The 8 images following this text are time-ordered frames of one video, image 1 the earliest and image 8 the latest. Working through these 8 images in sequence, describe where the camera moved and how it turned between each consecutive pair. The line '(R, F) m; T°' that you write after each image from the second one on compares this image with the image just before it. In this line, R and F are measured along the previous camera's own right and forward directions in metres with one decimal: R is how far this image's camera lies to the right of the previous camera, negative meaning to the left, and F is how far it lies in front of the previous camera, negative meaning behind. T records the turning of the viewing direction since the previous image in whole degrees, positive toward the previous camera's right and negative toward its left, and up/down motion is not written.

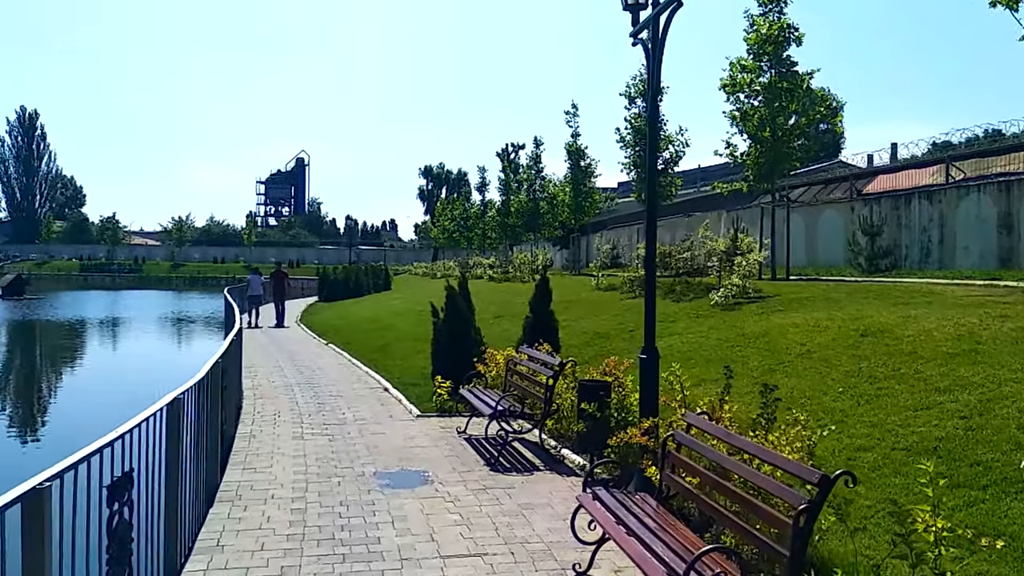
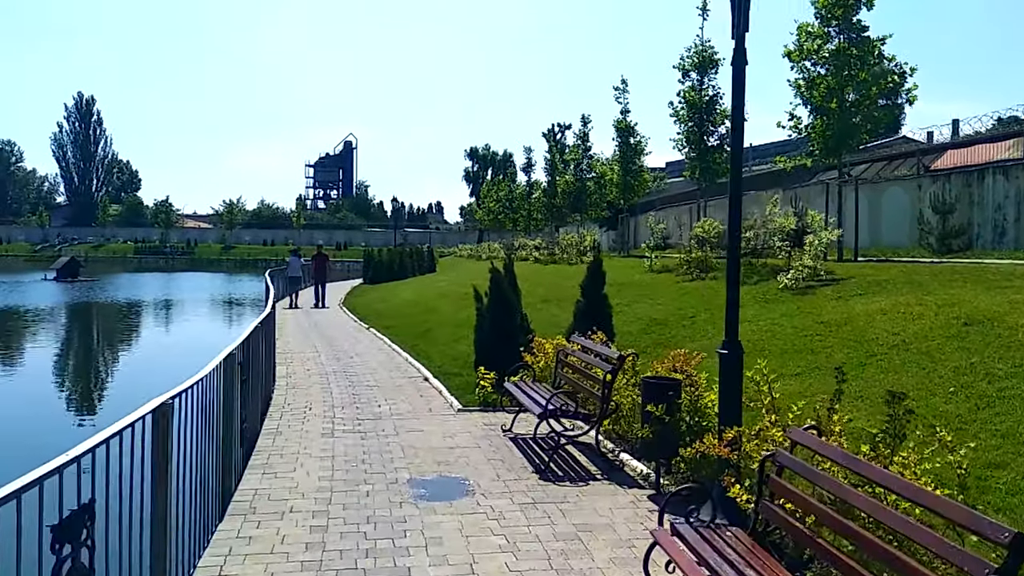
(-0.1, +1.1) m; -3°
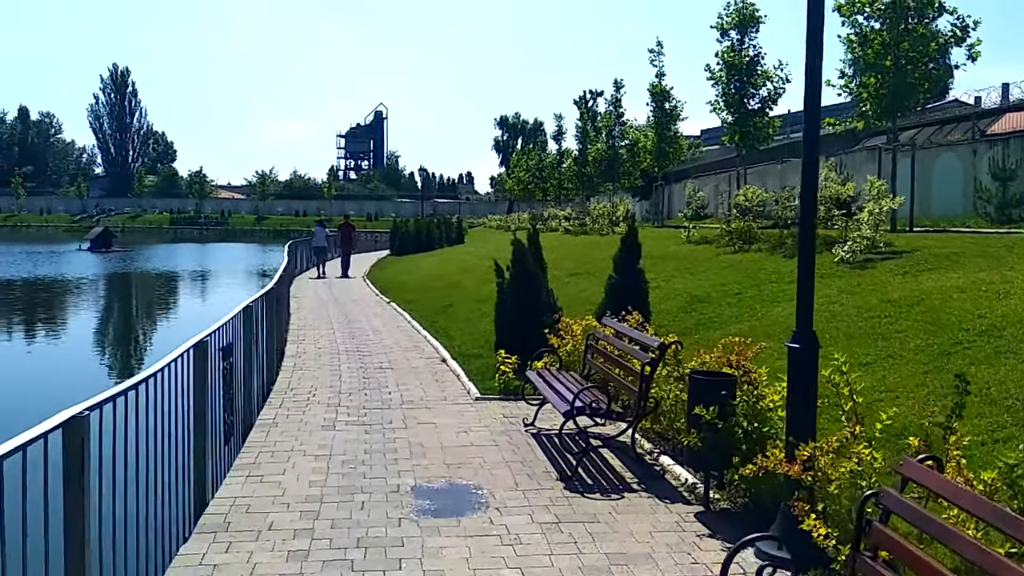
(+0.1, +1.1) m; -2°
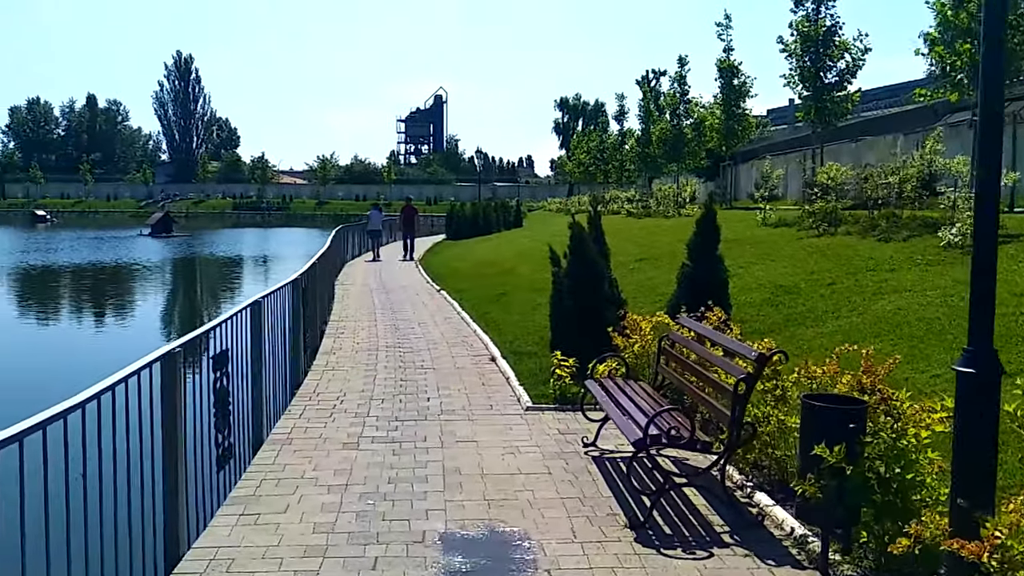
(0.0, +1.3) m; -4°
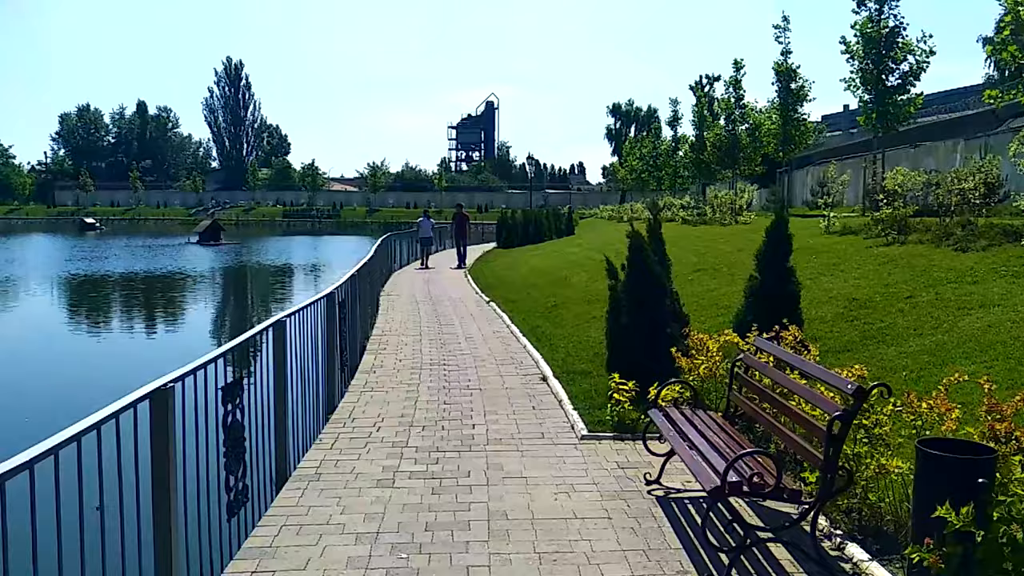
(0.0, +0.6) m; -4°
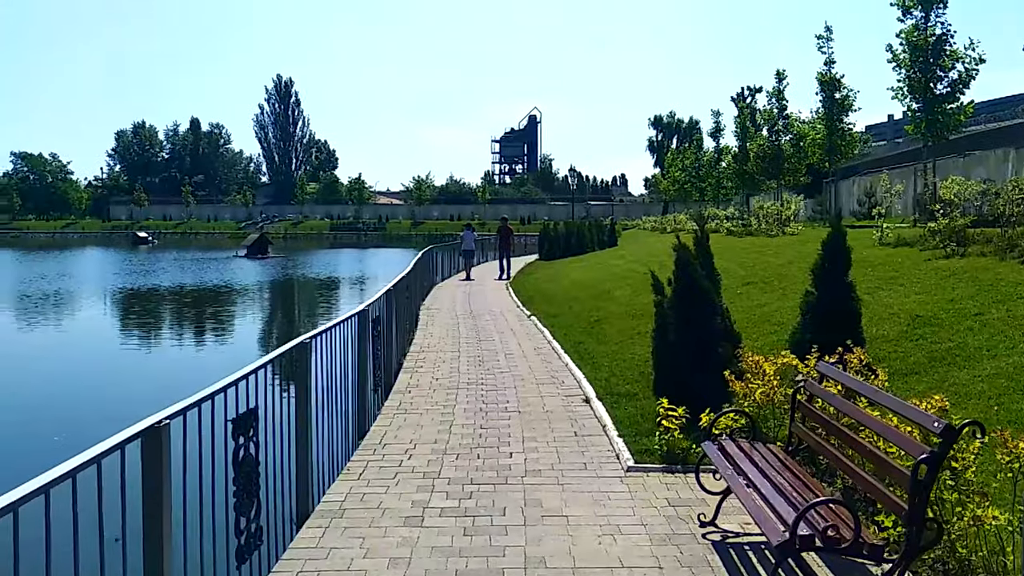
(0.0, +0.4) m; -3°
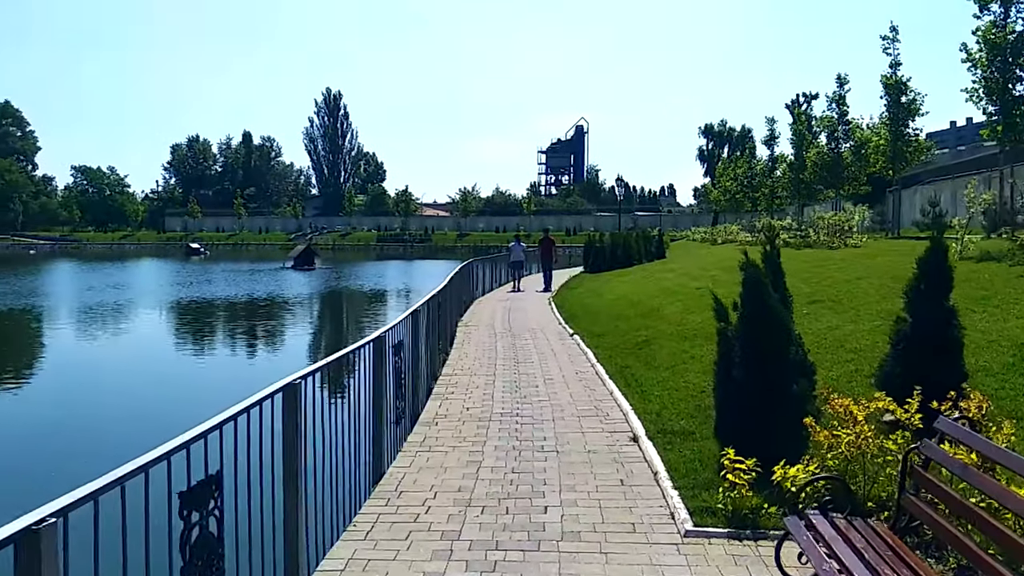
(+0.1, +1.0) m; -4°
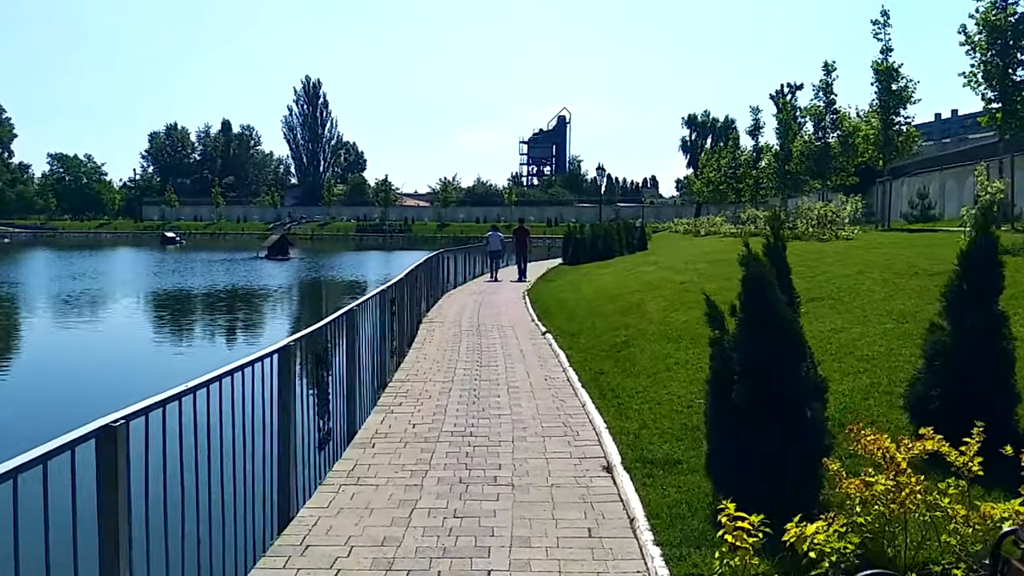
(+0.3, +1.4) m; +1°
